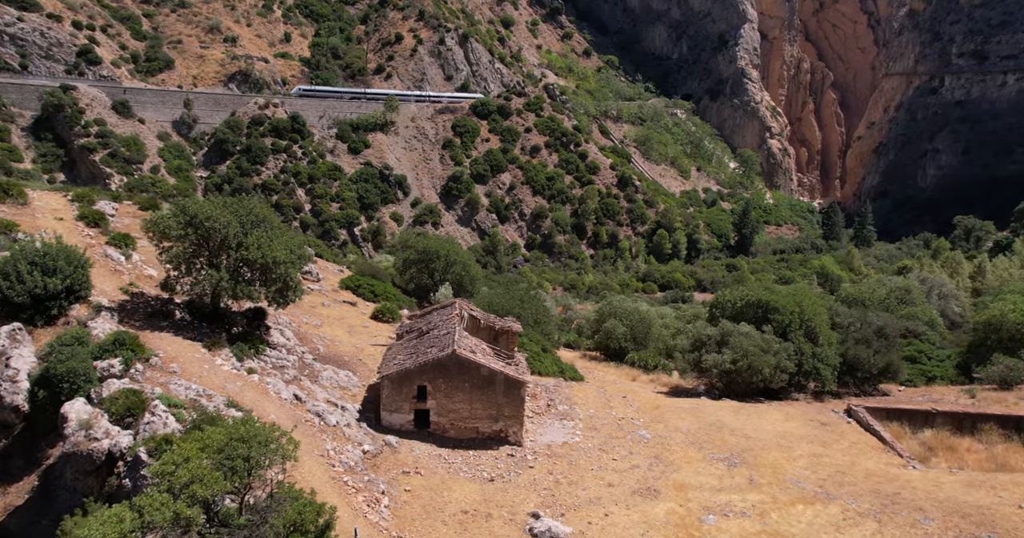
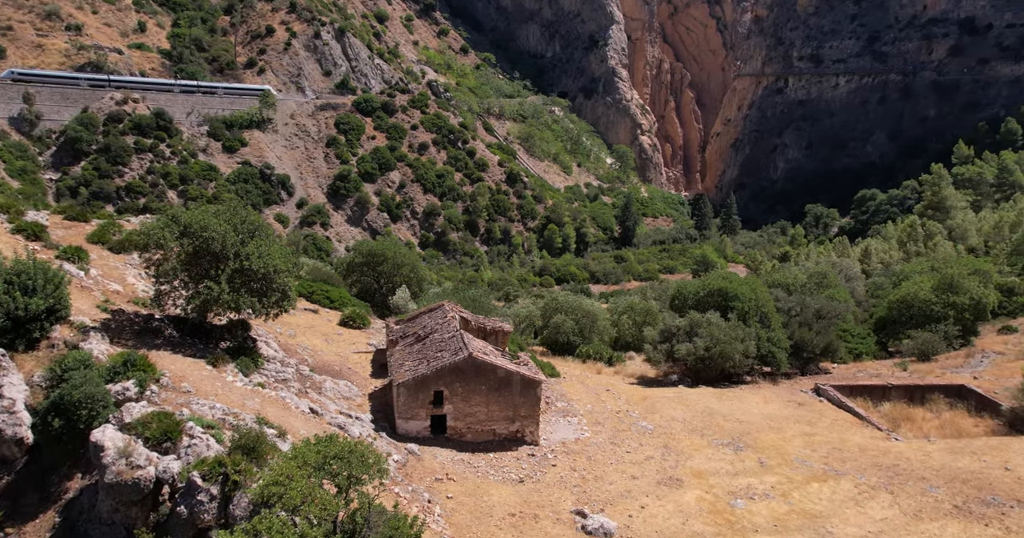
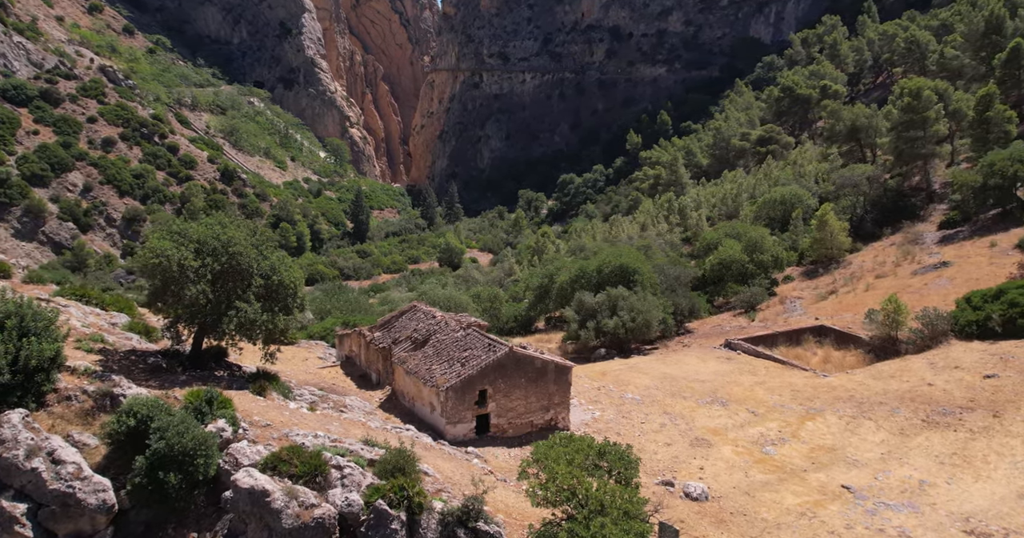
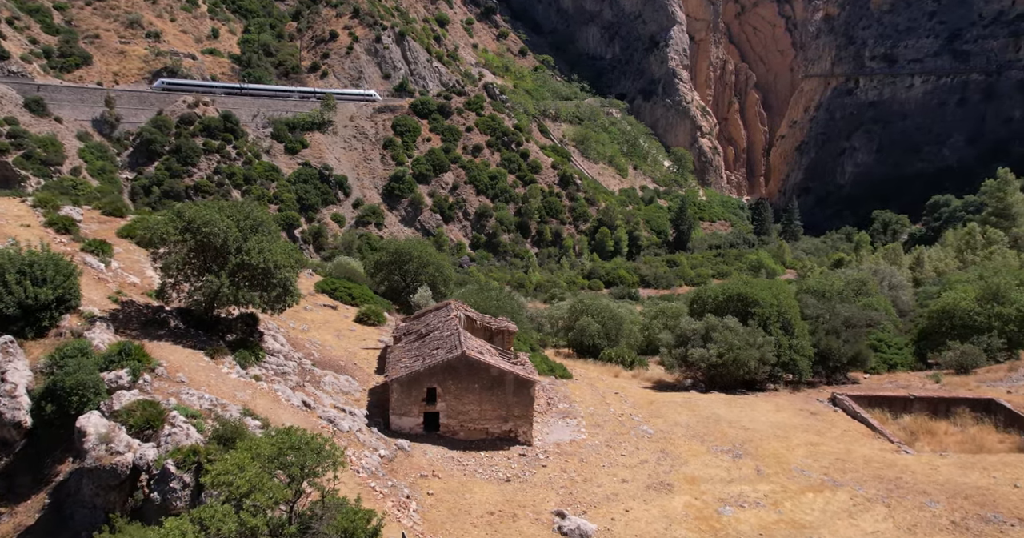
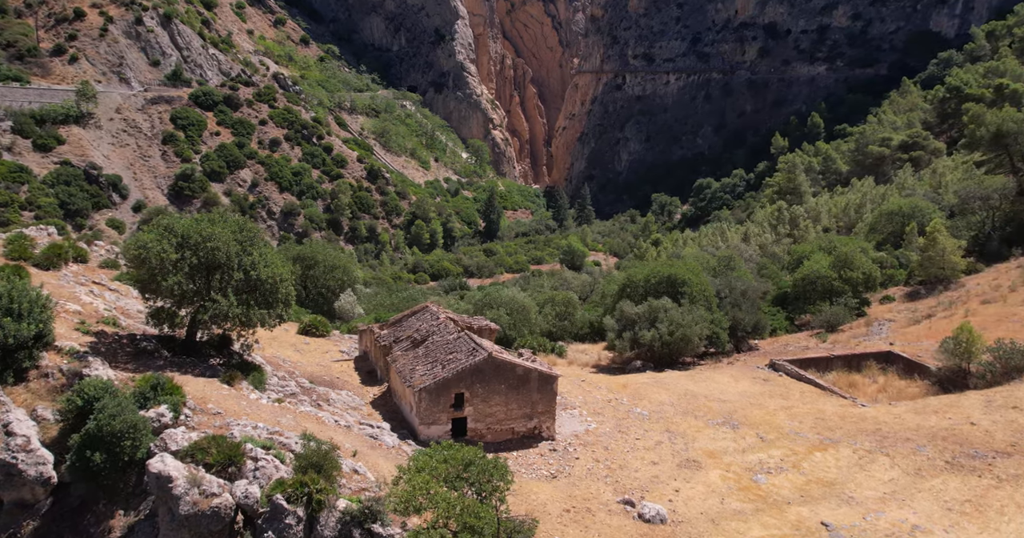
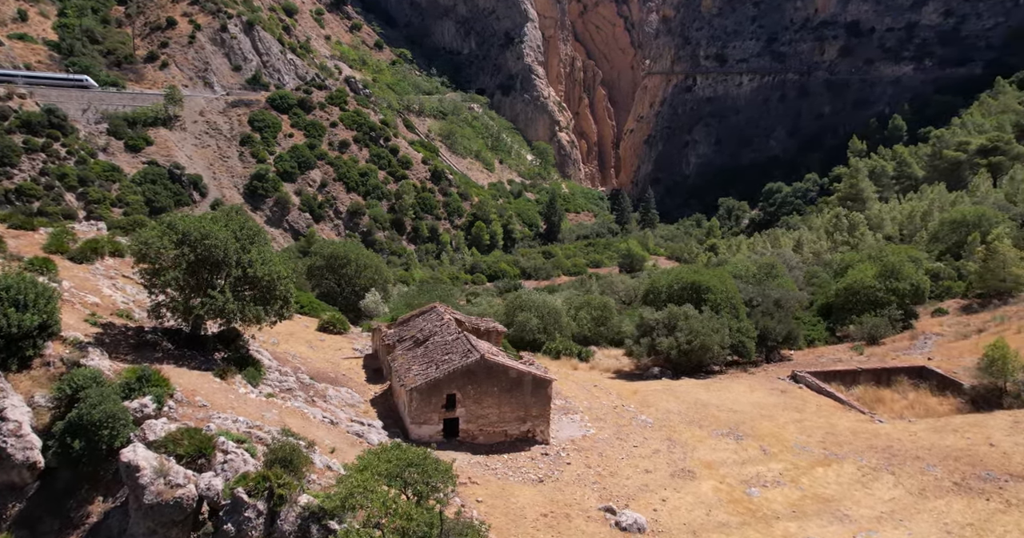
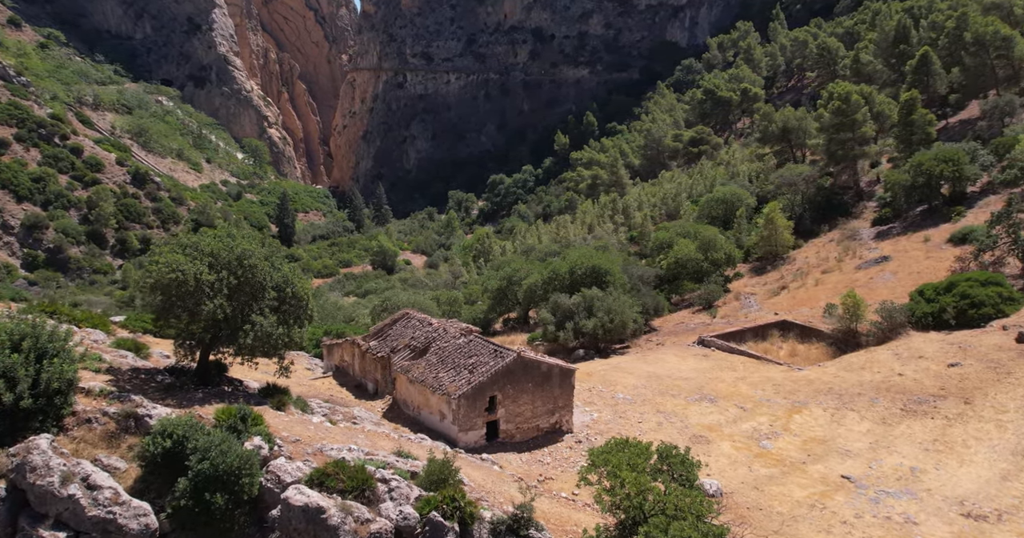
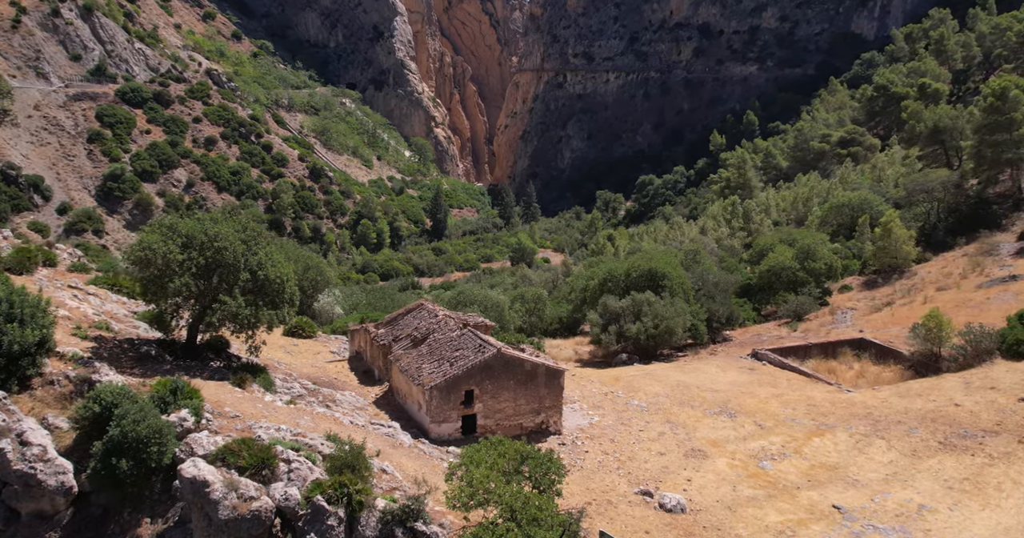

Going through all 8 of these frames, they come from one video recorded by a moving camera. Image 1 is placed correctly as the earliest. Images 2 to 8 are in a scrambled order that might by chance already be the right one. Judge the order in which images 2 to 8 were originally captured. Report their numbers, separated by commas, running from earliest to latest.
4, 2, 6, 5, 8, 3, 7
